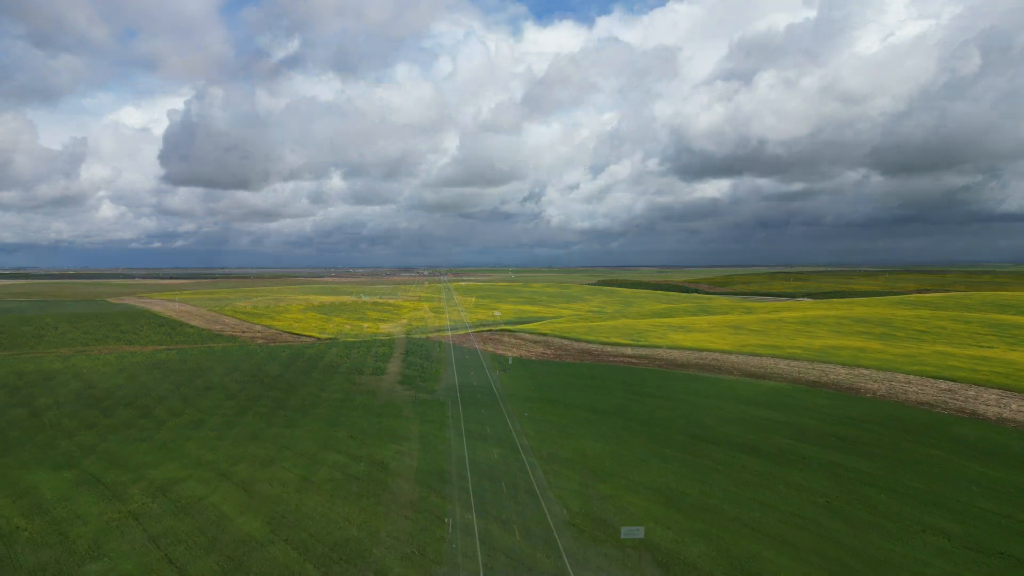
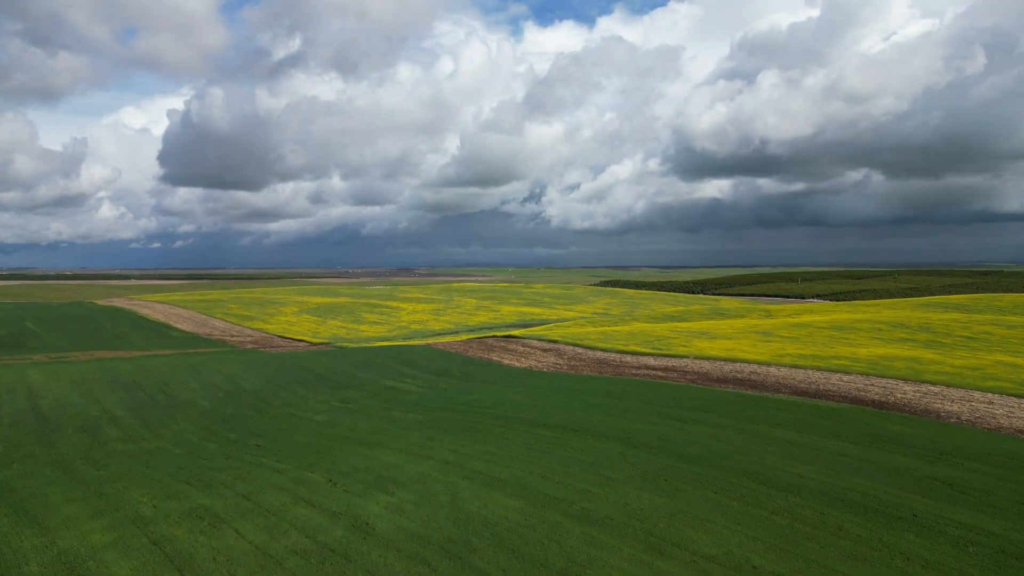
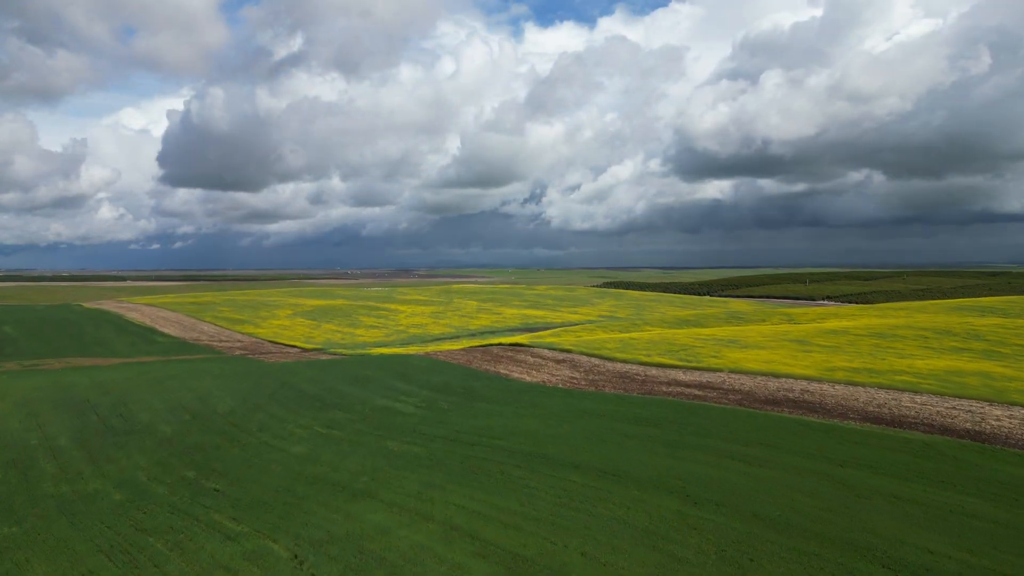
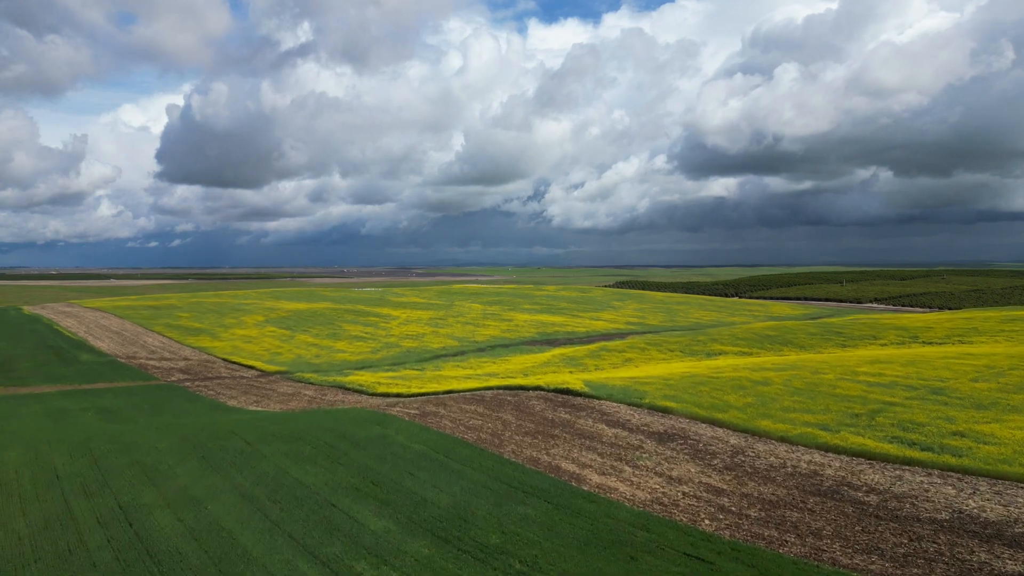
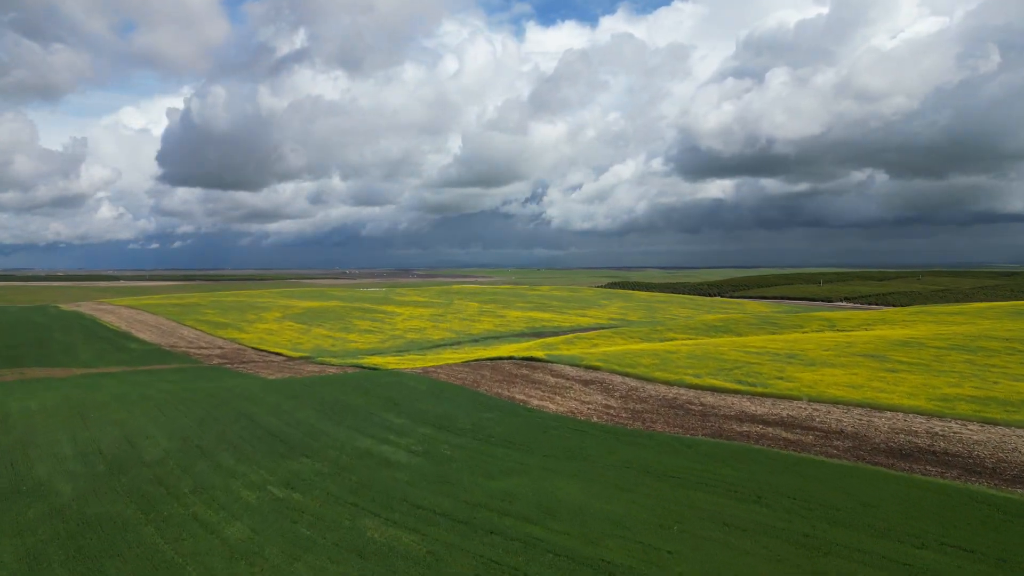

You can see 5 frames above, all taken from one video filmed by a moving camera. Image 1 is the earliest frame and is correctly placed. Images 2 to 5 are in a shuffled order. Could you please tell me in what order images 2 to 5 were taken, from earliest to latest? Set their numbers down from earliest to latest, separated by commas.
2, 3, 5, 4
